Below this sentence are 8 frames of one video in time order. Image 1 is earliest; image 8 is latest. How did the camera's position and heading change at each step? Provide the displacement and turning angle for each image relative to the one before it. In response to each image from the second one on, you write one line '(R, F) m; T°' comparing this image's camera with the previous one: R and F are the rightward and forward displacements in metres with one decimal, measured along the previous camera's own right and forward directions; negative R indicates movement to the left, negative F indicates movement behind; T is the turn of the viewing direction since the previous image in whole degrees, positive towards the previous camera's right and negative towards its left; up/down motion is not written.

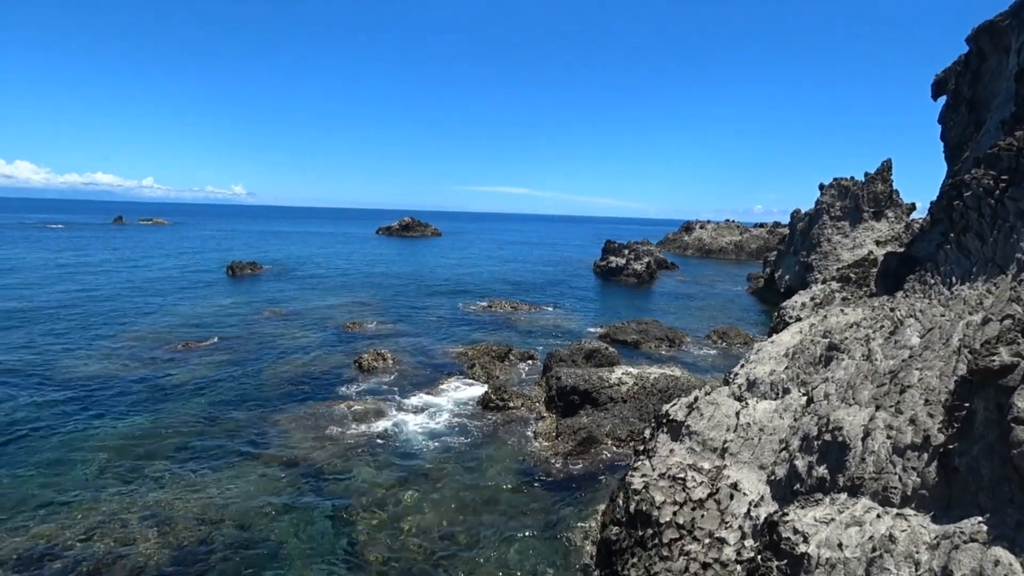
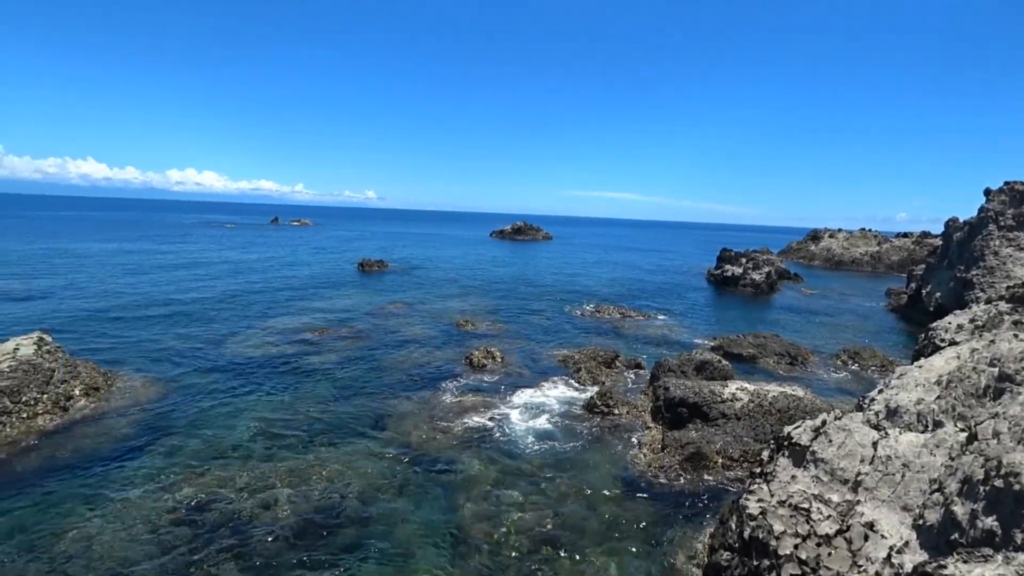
(-0.3, 0.0) m; -11°
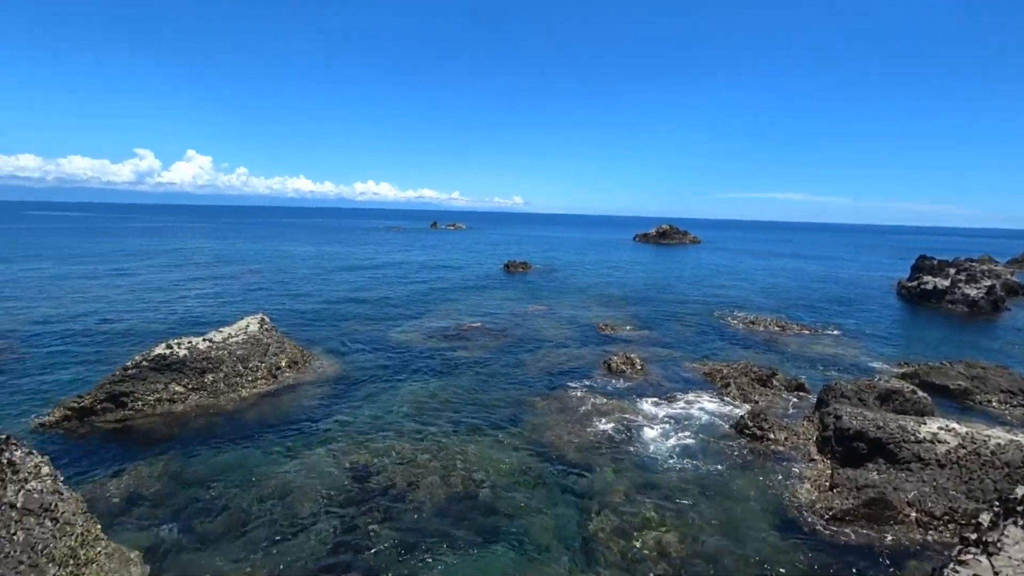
(+0.1, +0.3) m; -17°
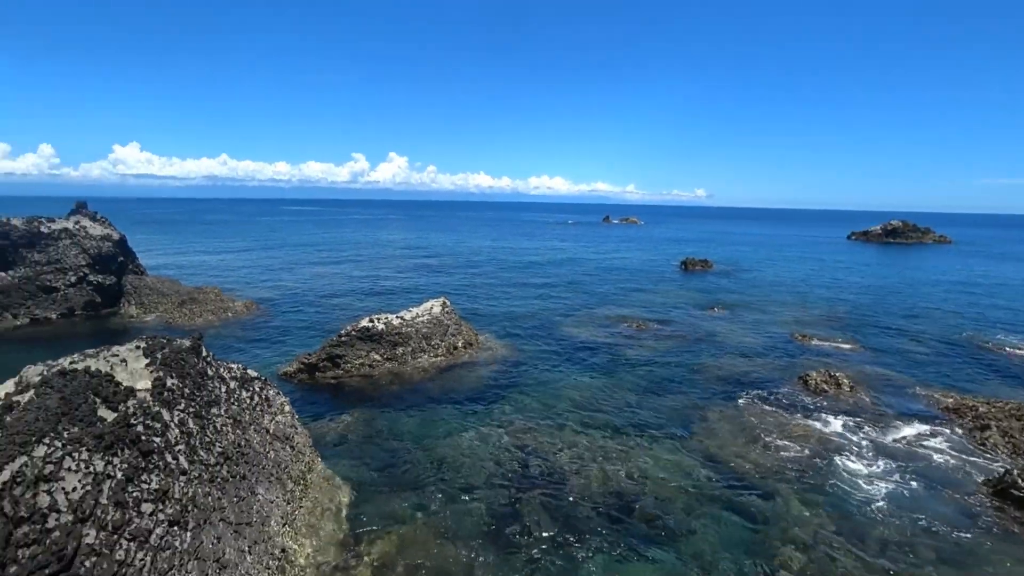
(-0.2, +0.3) m; -19°
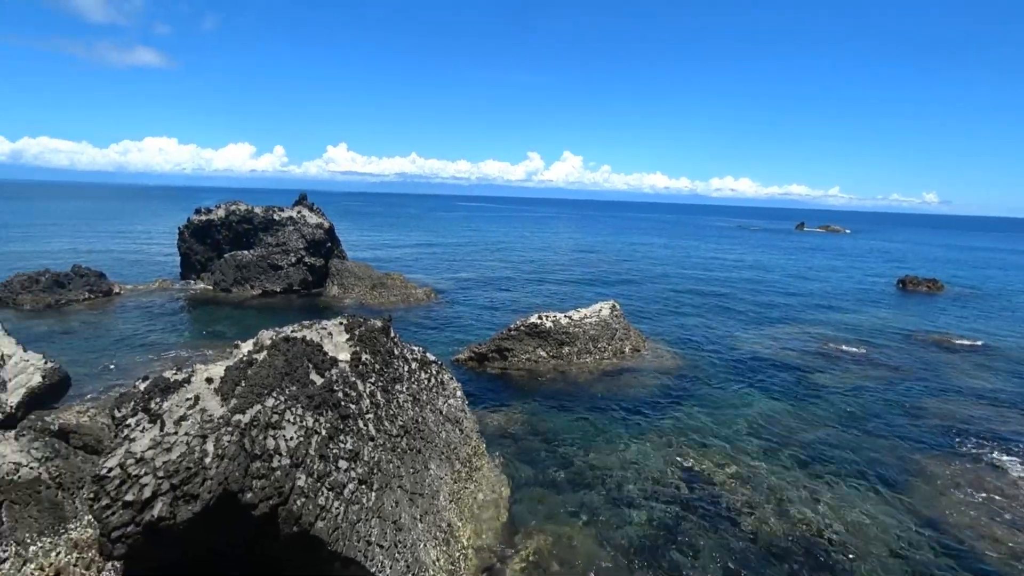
(-0.9, +0.1) m; -16°
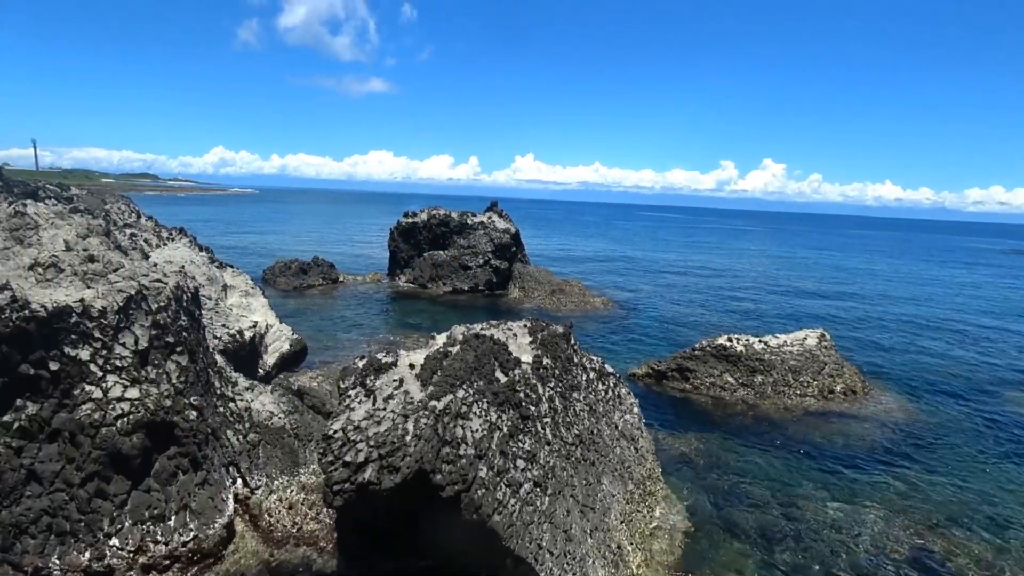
(-0.8, +0.1) m; -19°
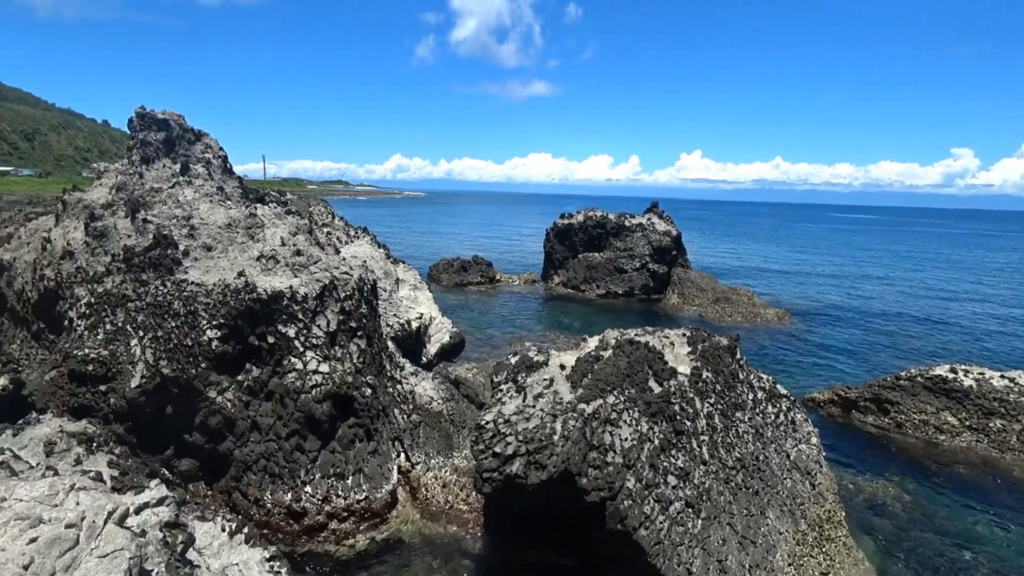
(-0.1, +0.3) m; -18°
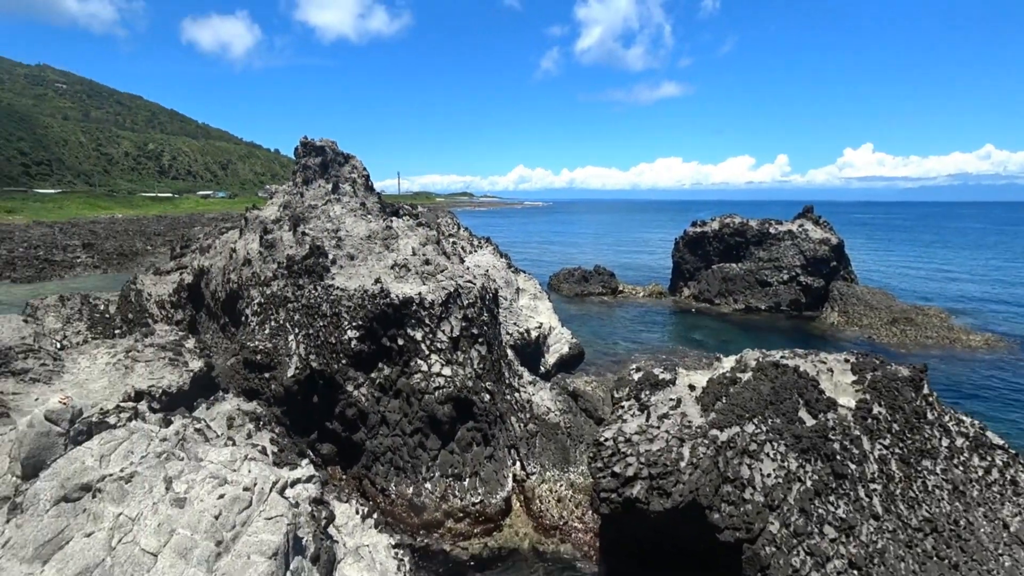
(+0.6, +0.4) m; -16°
